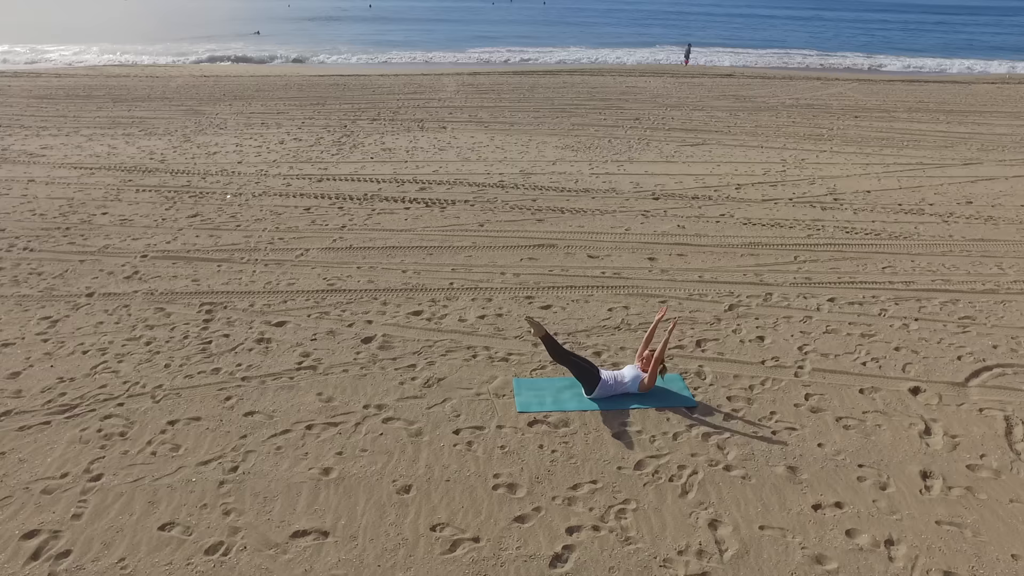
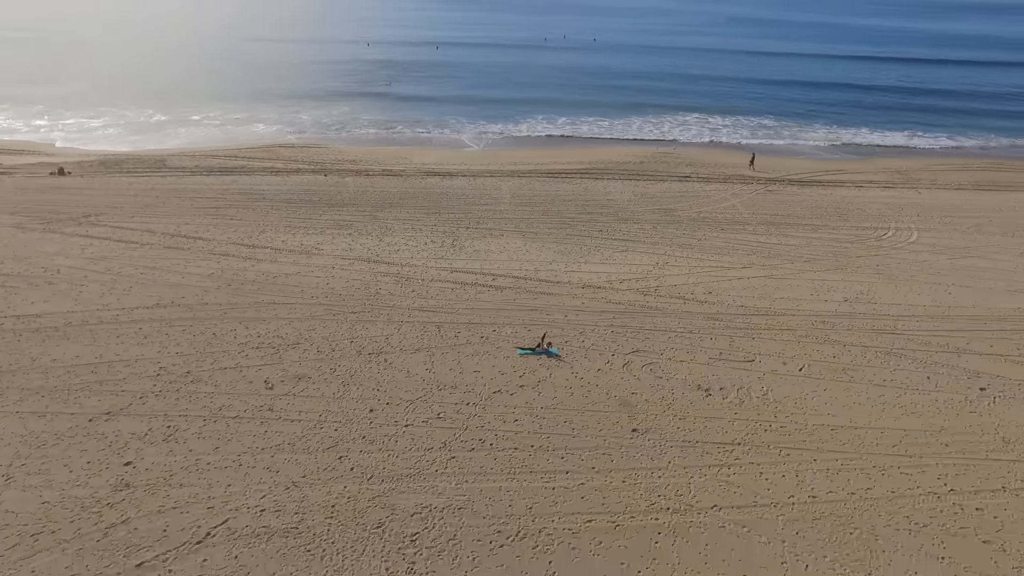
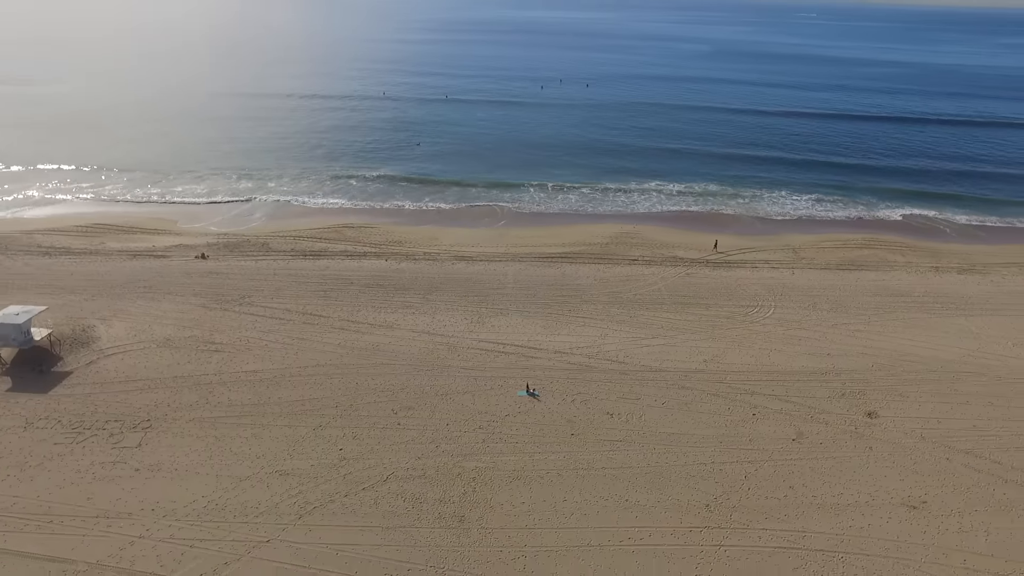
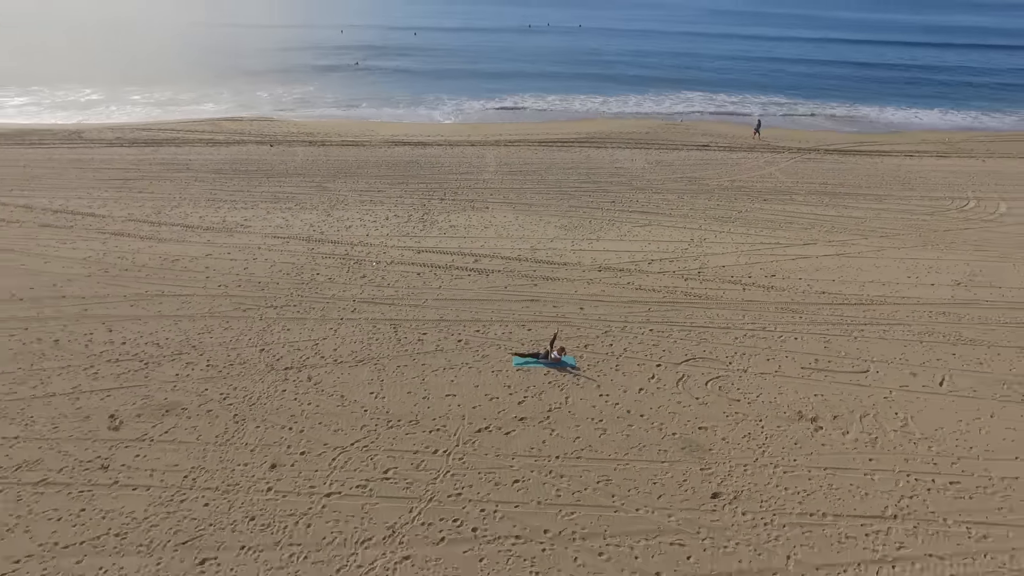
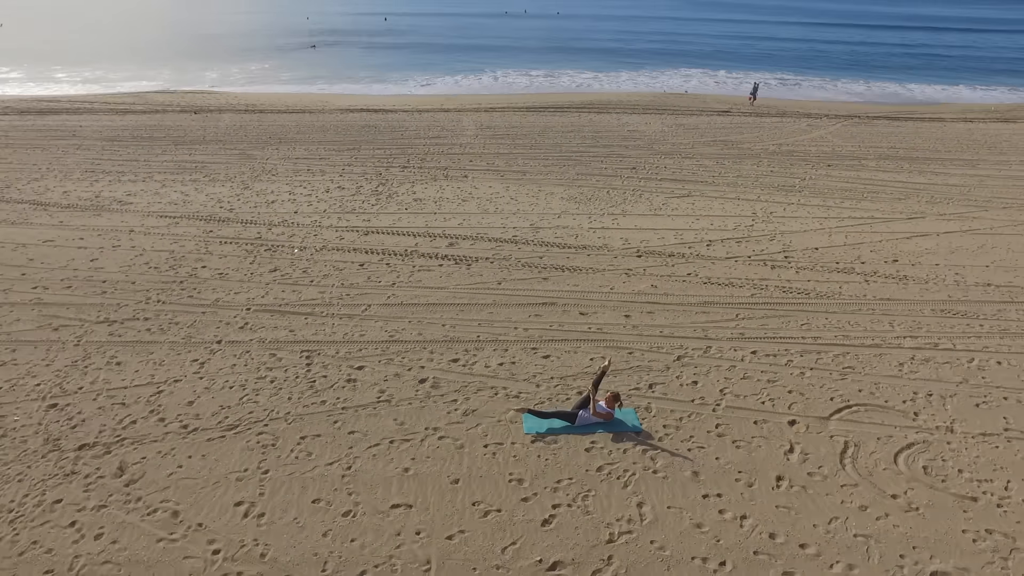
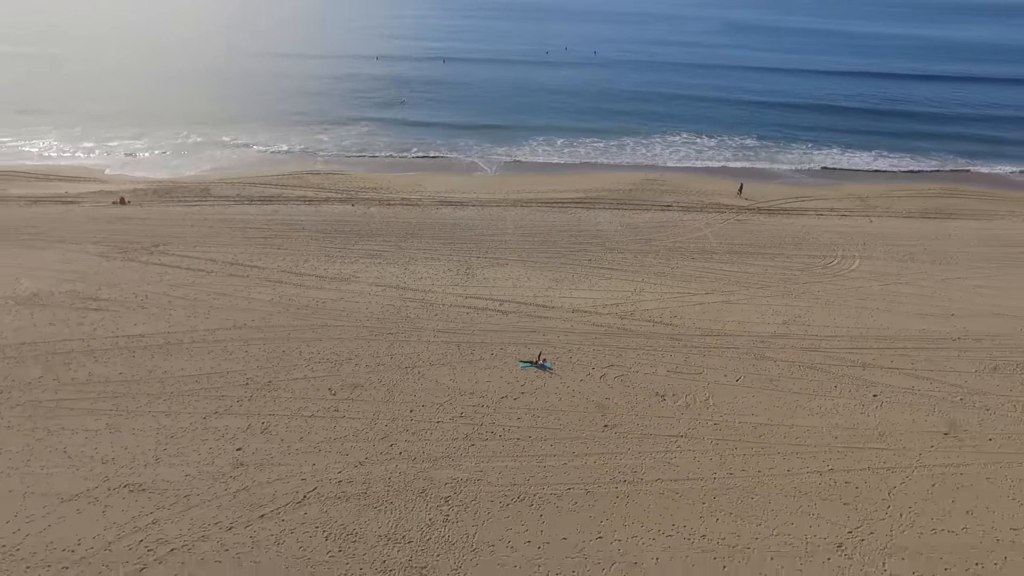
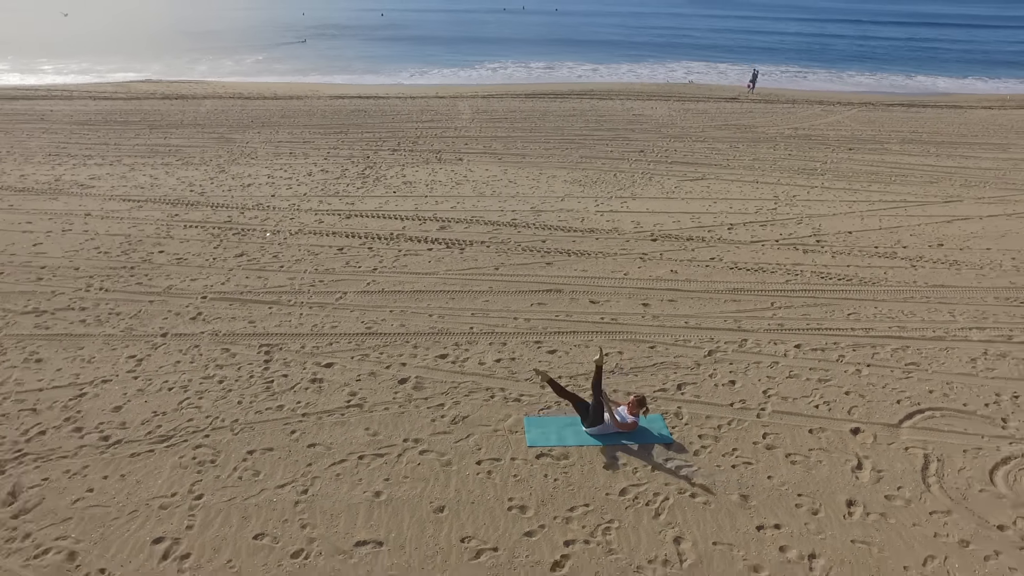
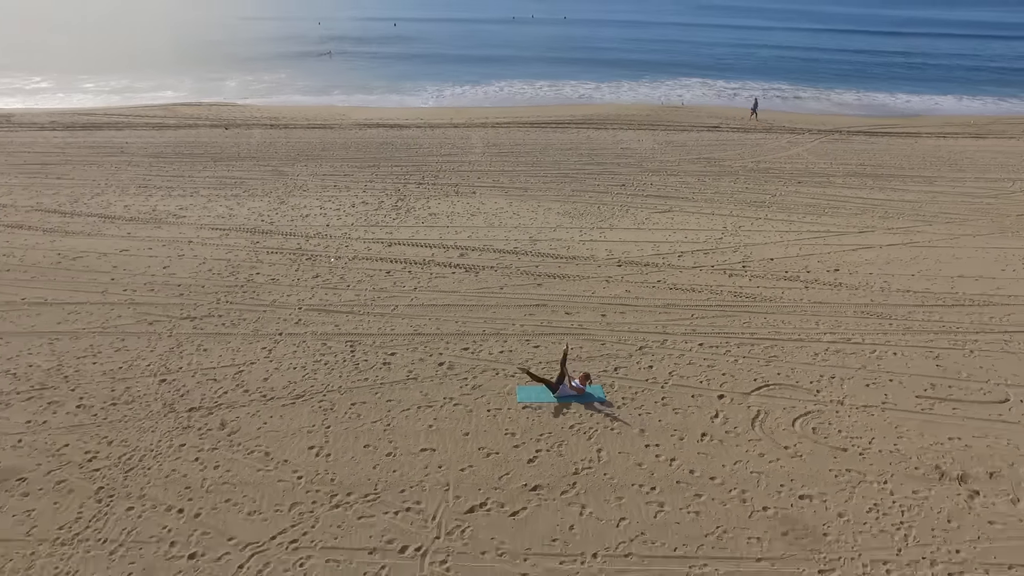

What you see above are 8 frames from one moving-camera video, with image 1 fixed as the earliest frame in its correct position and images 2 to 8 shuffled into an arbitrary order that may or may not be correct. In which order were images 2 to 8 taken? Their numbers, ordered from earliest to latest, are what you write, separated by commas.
7, 5, 8, 4, 2, 6, 3
